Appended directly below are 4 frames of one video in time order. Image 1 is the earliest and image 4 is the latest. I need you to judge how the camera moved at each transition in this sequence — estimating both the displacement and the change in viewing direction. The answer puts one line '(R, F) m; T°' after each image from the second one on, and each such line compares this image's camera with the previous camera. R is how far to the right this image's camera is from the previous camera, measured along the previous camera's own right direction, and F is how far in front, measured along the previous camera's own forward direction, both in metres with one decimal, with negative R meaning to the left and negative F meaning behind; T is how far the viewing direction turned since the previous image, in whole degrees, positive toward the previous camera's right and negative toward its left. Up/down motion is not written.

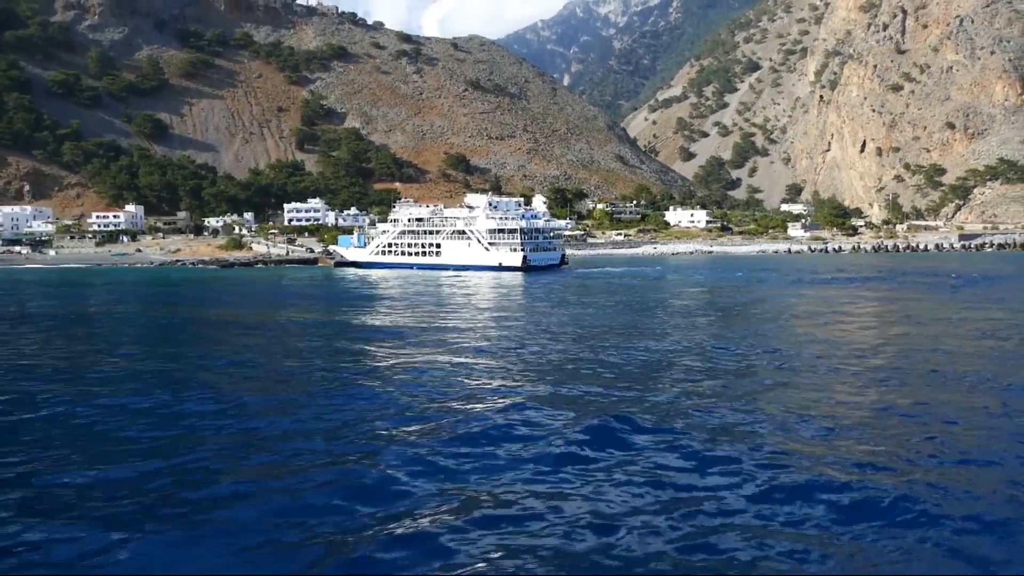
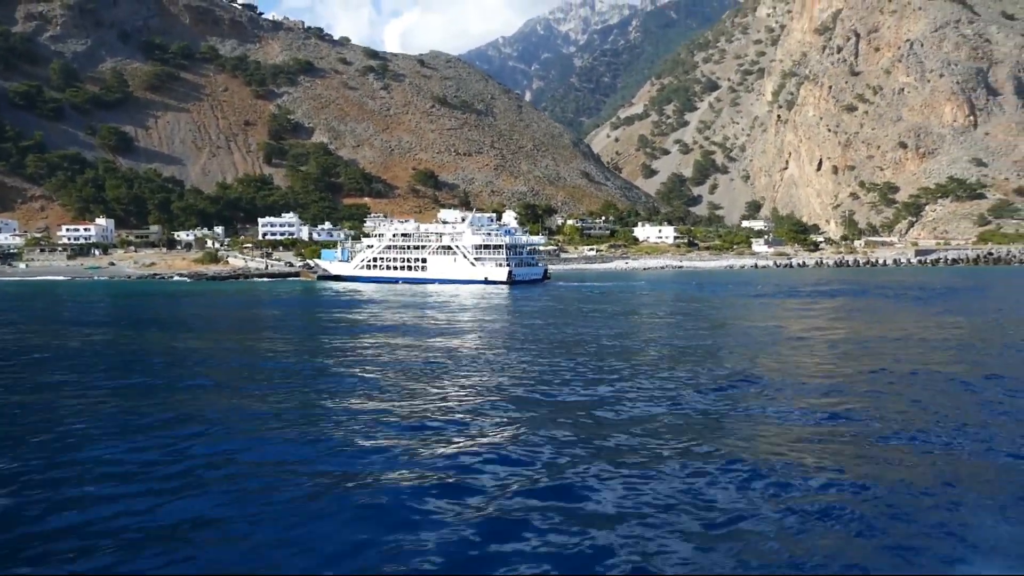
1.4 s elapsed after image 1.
(-1.0, -1.1) m; +3°
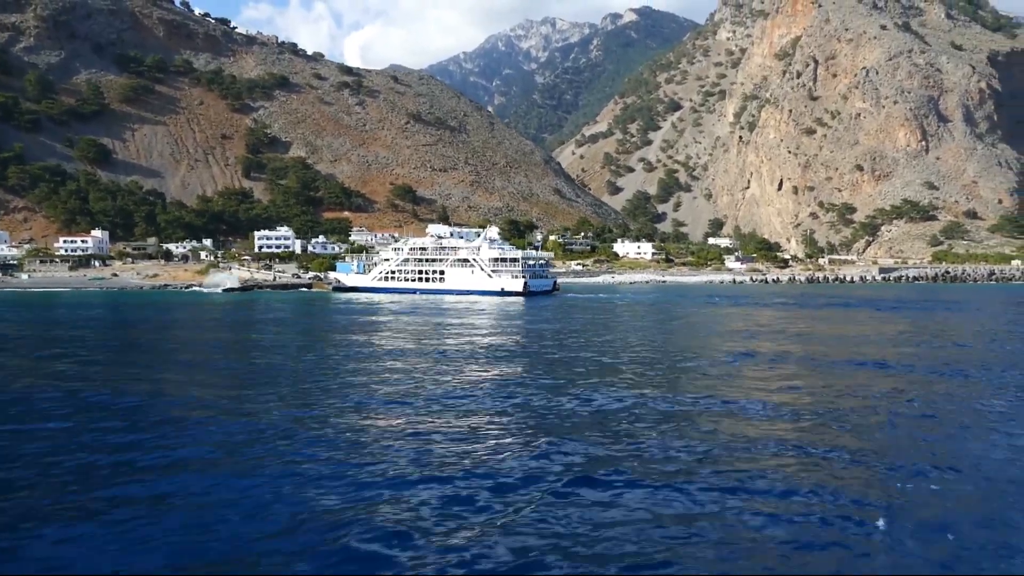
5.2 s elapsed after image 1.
(-2.6, -2.8) m; +3°
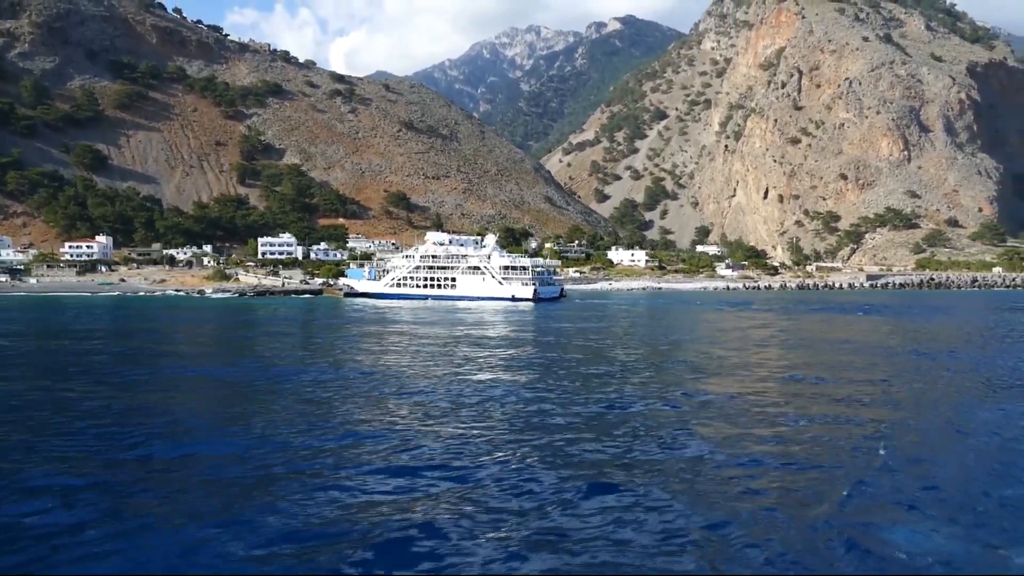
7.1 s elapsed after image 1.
(-1.3, -1.7) m; +1°
